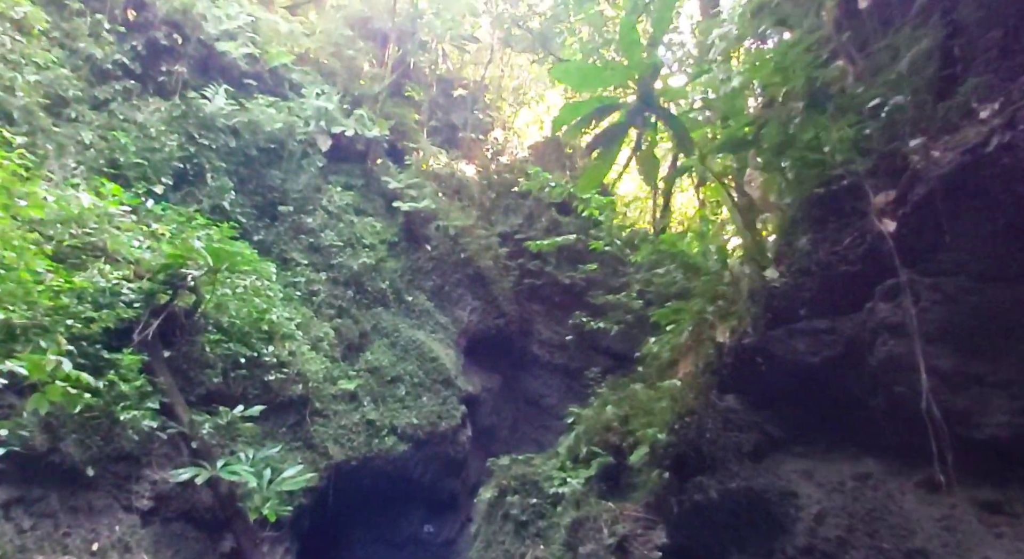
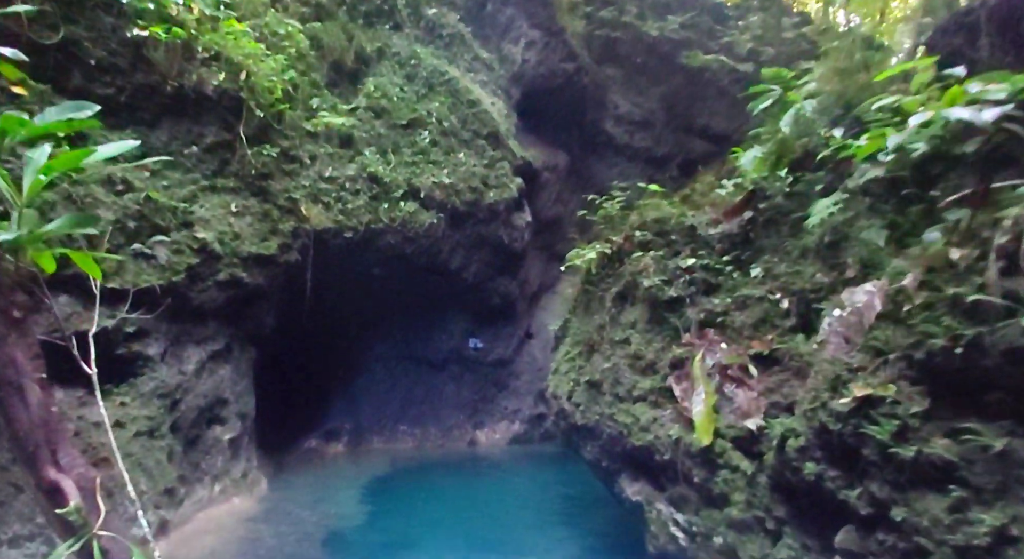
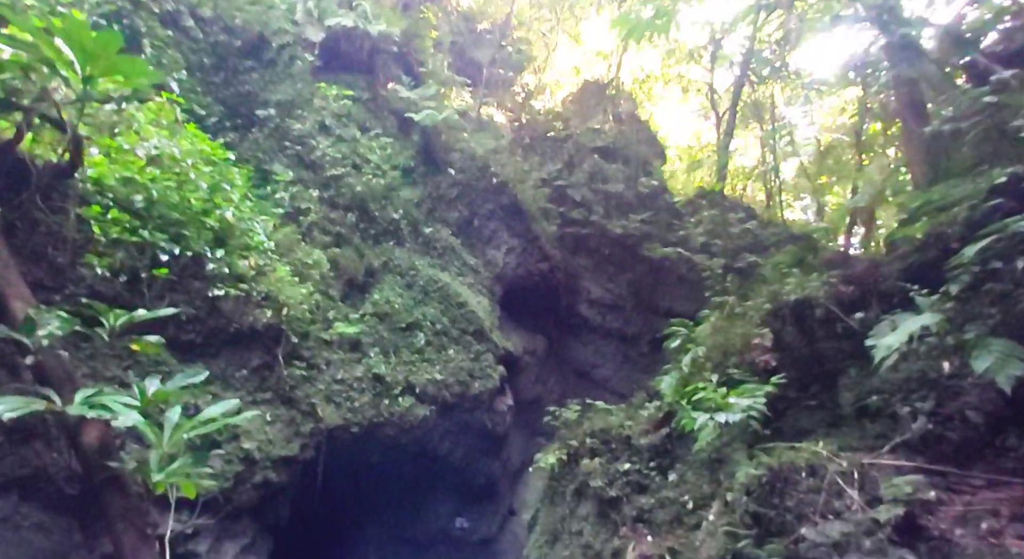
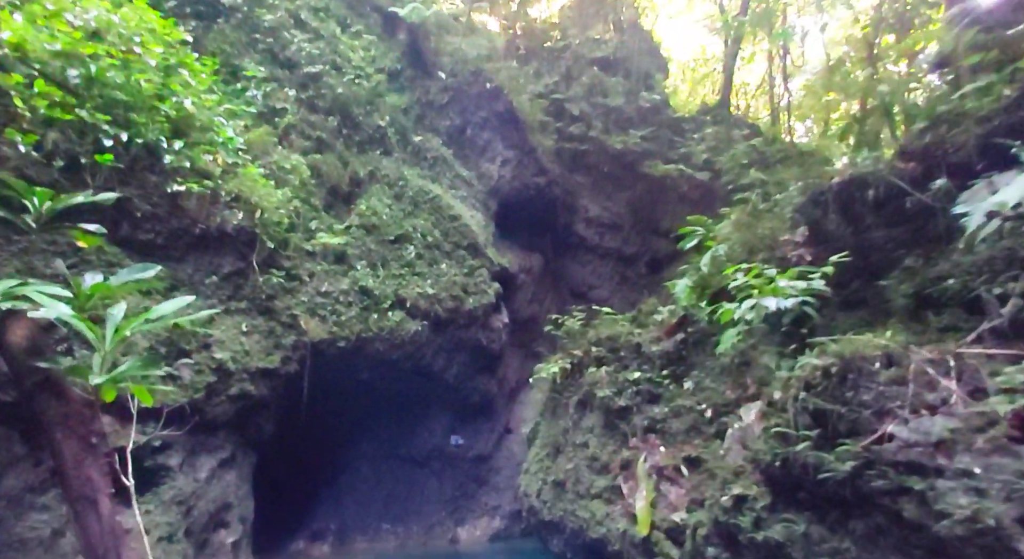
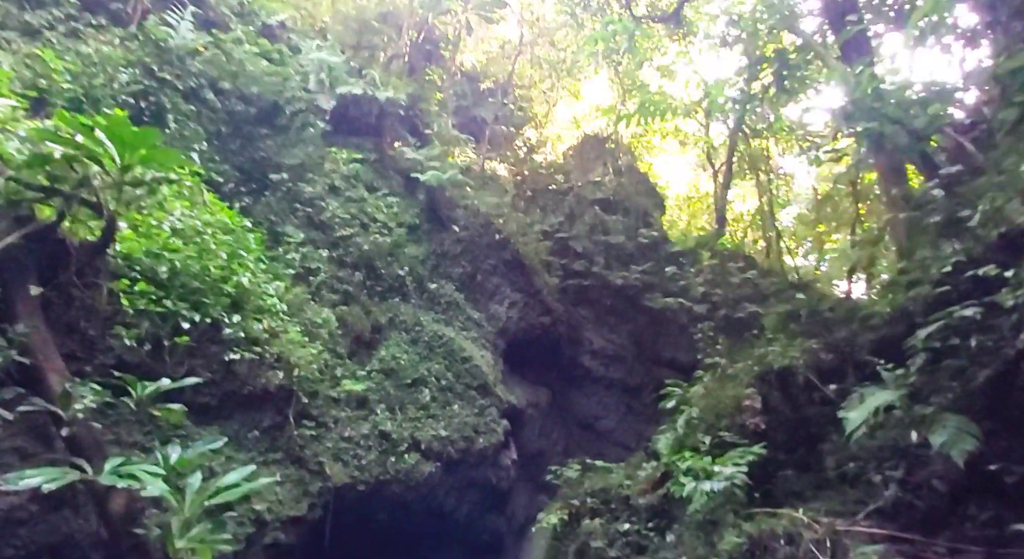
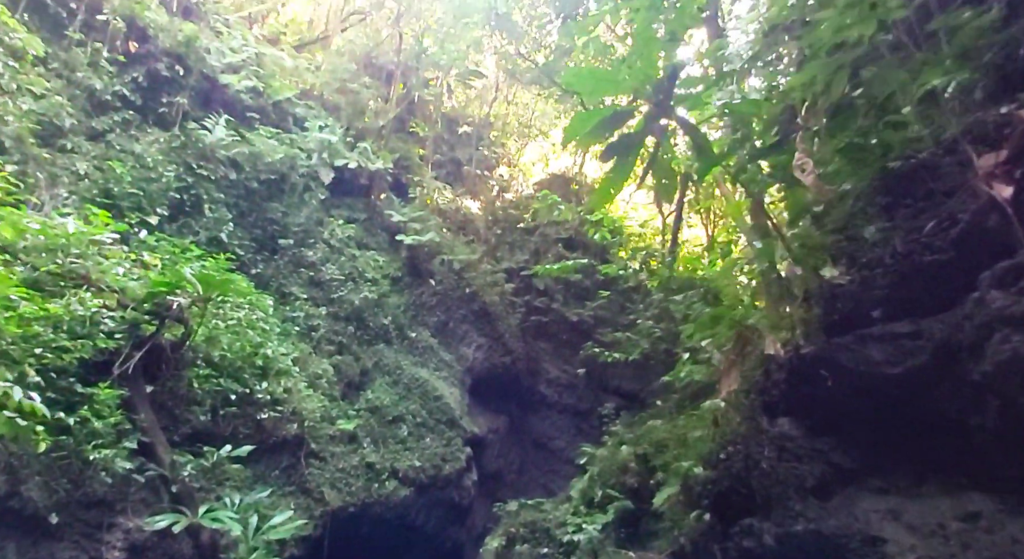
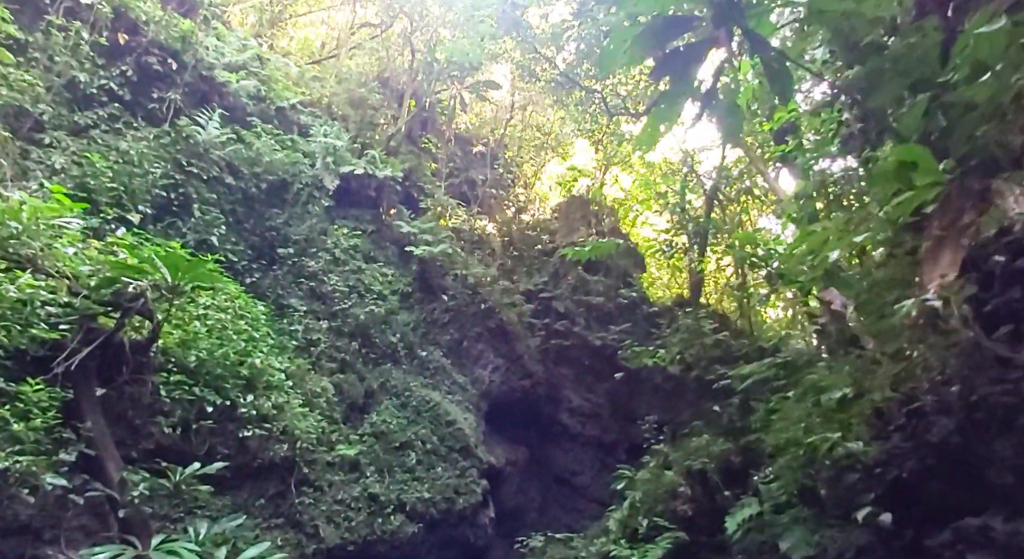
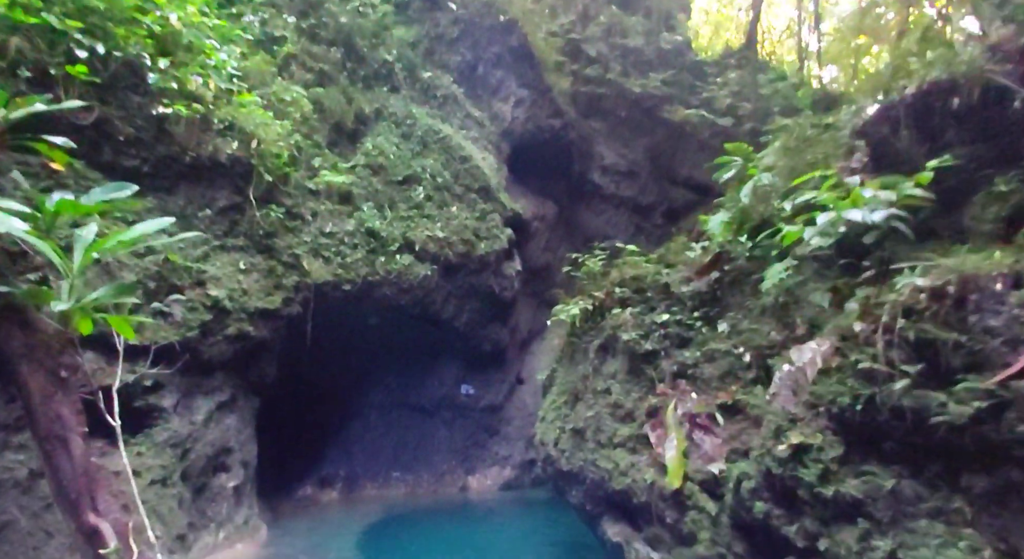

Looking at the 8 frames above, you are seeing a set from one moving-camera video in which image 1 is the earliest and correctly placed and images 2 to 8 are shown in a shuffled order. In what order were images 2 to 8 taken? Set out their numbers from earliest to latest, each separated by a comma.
6, 7, 5, 3, 4, 8, 2
